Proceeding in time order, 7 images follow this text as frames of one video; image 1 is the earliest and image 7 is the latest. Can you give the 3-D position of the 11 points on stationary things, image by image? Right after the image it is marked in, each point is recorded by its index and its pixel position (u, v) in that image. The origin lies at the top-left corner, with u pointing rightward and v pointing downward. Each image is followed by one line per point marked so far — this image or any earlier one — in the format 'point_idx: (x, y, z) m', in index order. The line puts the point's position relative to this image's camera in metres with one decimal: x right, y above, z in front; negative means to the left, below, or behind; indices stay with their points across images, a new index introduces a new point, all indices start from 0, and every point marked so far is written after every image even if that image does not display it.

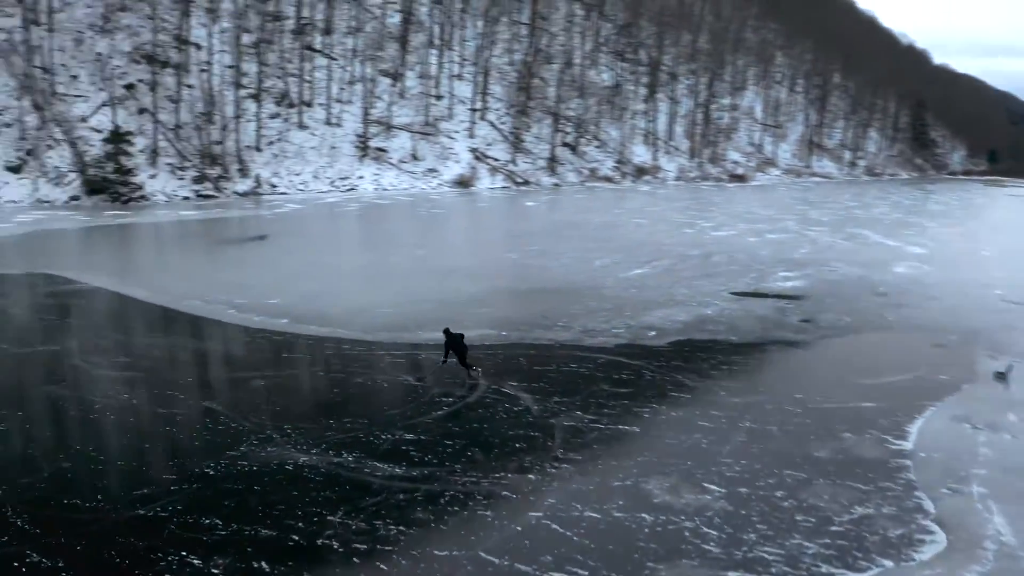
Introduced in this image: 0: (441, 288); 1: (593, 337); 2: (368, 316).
0: (-0.8, 0.0, +12.8) m
1: (+0.6, -0.4, +9.2) m
2: (-1.3, -0.3, +10.5) m
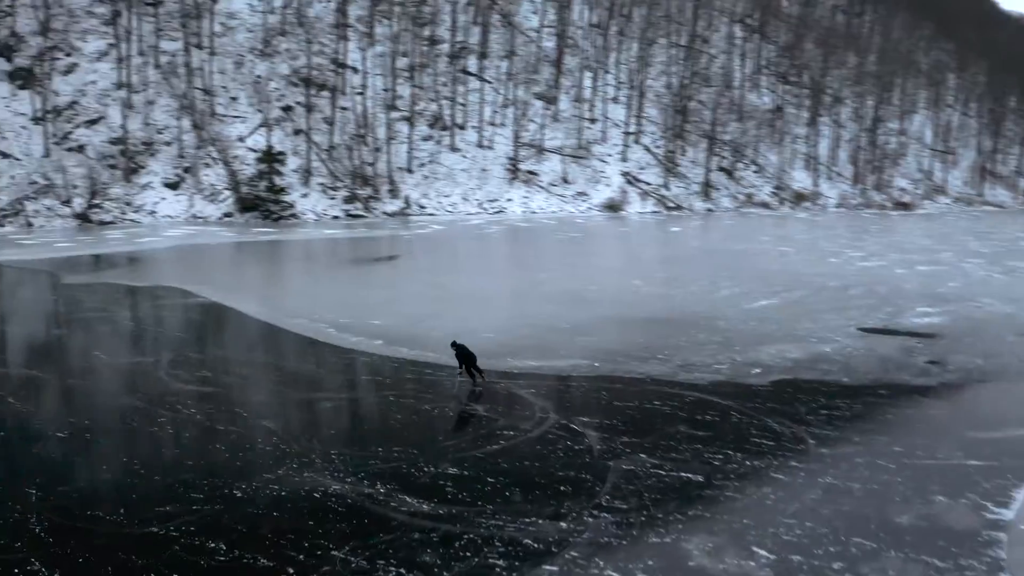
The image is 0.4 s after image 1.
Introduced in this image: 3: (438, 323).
0: (+0.4, -0.3, +12.3) m
1: (+1.3, -0.6, +8.5) m
2: (-0.4, -0.5, +10.1) m
3: (-0.7, -0.3, +11.4) m
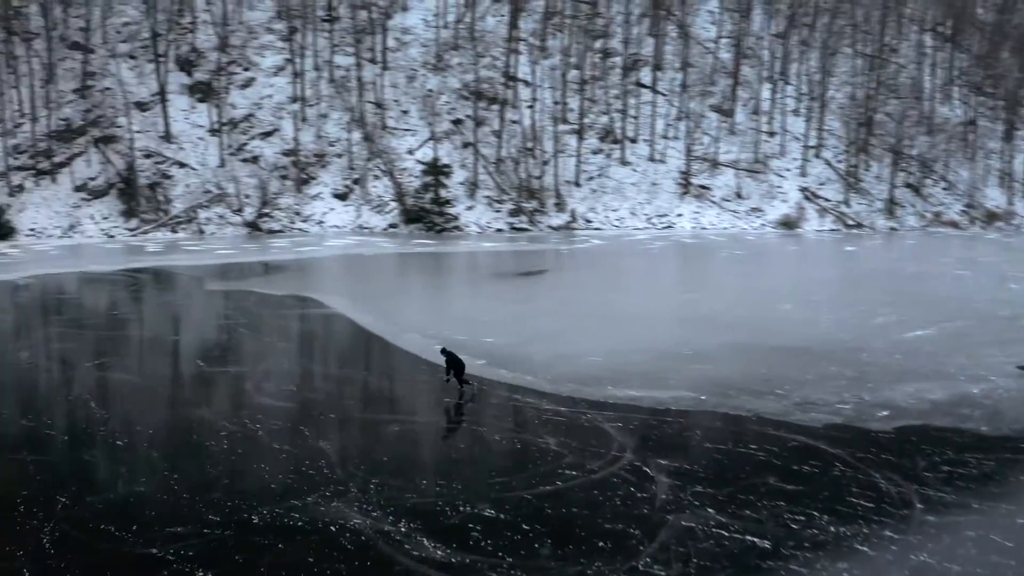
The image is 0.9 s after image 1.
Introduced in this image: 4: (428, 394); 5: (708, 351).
0: (+1.7, -0.5, +11.4) m
1: (+1.9, -0.8, +7.5) m
2: (+0.5, -0.6, +9.3) m
3: (+0.4, -0.5, +10.7) m
4: (-0.6, -0.8, +8.5) m
5: (+1.7, -0.6, +10.1) m
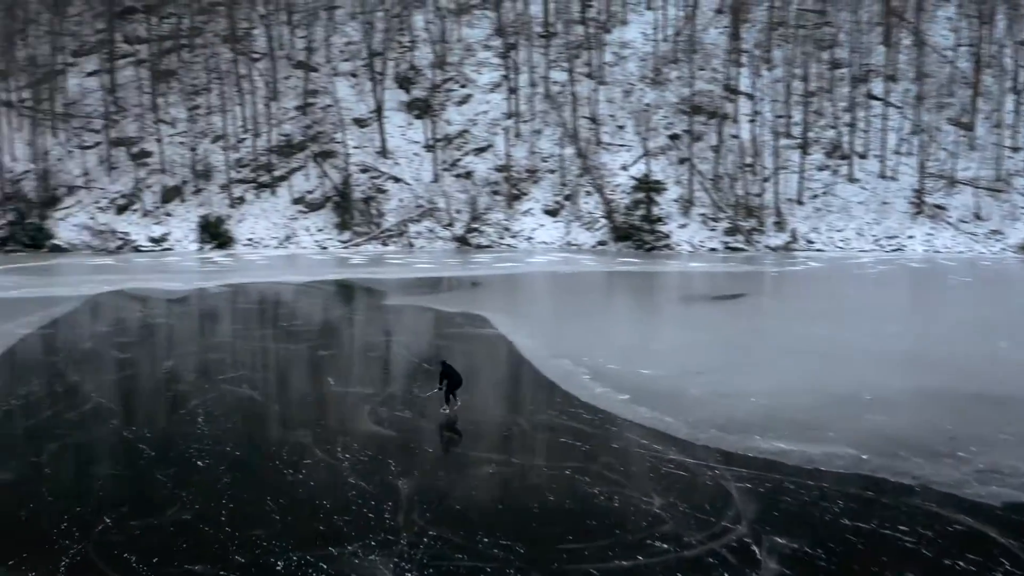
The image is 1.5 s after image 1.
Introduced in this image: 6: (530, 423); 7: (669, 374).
0: (+3.1, -0.7, +10.0) m
1: (+2.5, -1.0, +6.1) m
2: (+1.5, -0.8, +8.2) m
3: (+1.7, -0.7, +9.6) m
4: (+0.3, -0.9, +7.6) m
5: (+2.9, -0.8, +8.7) m
6: (+0.1, -0.9, +7.9) m
7: (+1.3, -0.7, +9.7) m
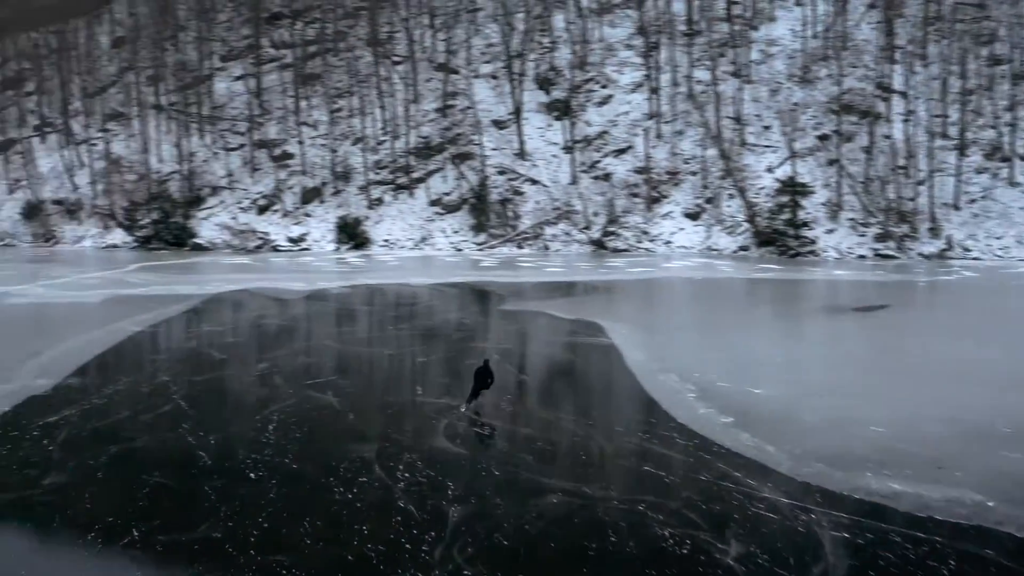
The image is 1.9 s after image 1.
0: (+3.9, -0.9, +8.9) m
1: (+2.8, -1.1, +5.1) m
2: (+2.0, -0.9, +7.3) m
3: (+2.4, -0.8, +8.6) m
4: (+0.8, -1.0, +6.9) m
5: (+3.5, -0.9, +7.6) m
6: (+0.6, -1.0, +7.2) m
7: (+2.1, -0.8, +8.8) m
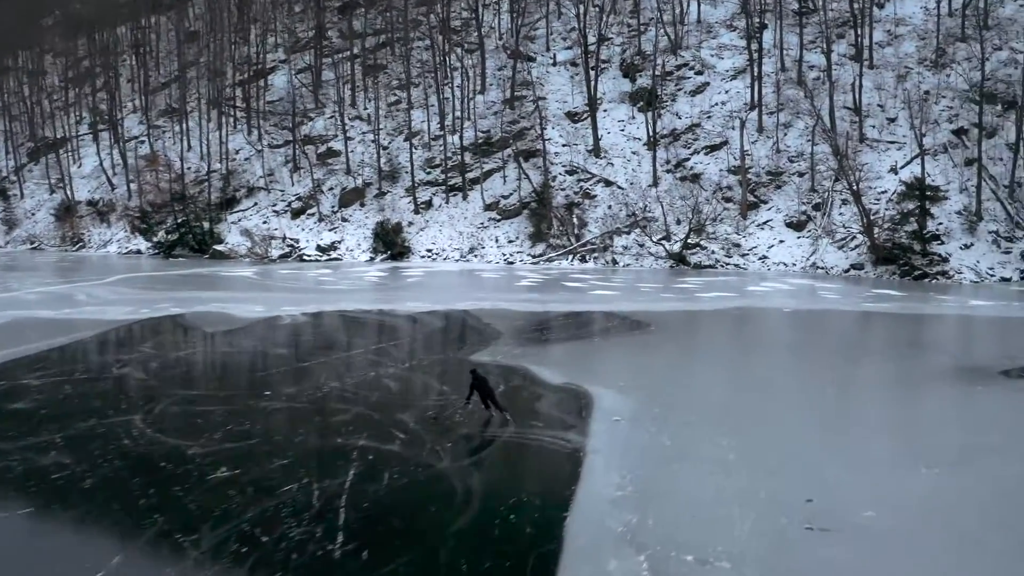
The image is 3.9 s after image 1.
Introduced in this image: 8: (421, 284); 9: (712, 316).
0: (+3.0, -1.2, +3.8) m
1: (+1.6, -1.4, +0.2) m
2: (+1.0, -1.2, +2.5) m
3: (+1.5, -1.1, +3.7) m
4: (-0.3, -1.3, +2.2) m
5: (+2.5, -1.2, +2.6) m
6: (-0.4, -1.3, +2.4) m
7: (+1.2, -1.1, +3.9) m
8: (-1.4, 0.0, +19.5) m
9: (+2.4, -0.4, +14.0) m
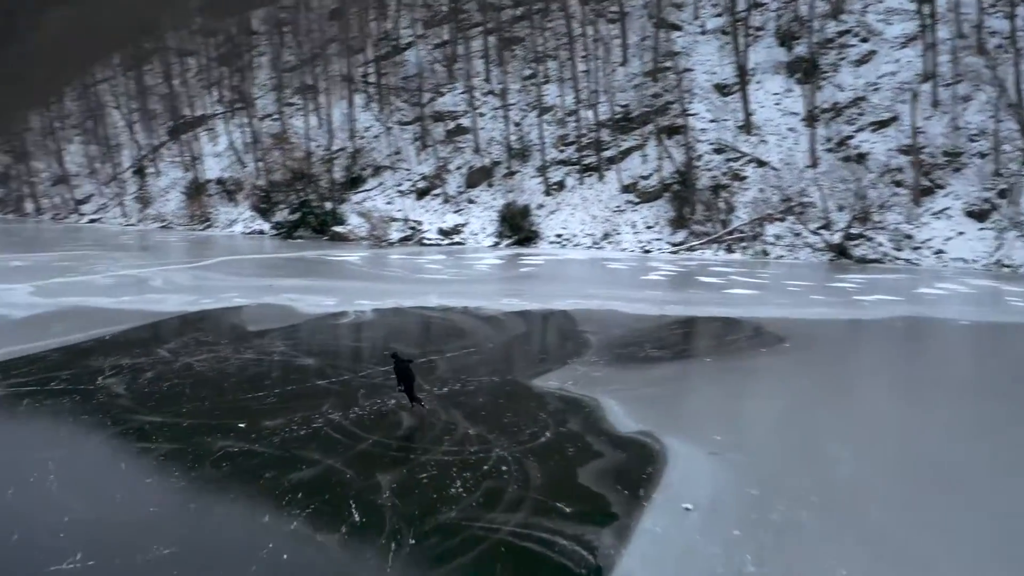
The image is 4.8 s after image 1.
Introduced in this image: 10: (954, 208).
0: (+2.6, -1.3, +1.3) m
1: (+0.7, -1.6, -2.1) m
2: (+0.5, -1.3, +0.2) m
3: (+1.2, -1.3, +1.4) m
4: (-0.9, -1.4, +0.1) m
5: (+1.9, -1.4, +0.1) m
6: (-0.9, -1.3, +0.4) m
7: (+0.9, -1.2, +1.6) m
8: (+0.5, +0.1, +17.4) m
9: (+3.5, -0.4, +11.4) m
10: (+7.6, +1.4, +20.4) m
